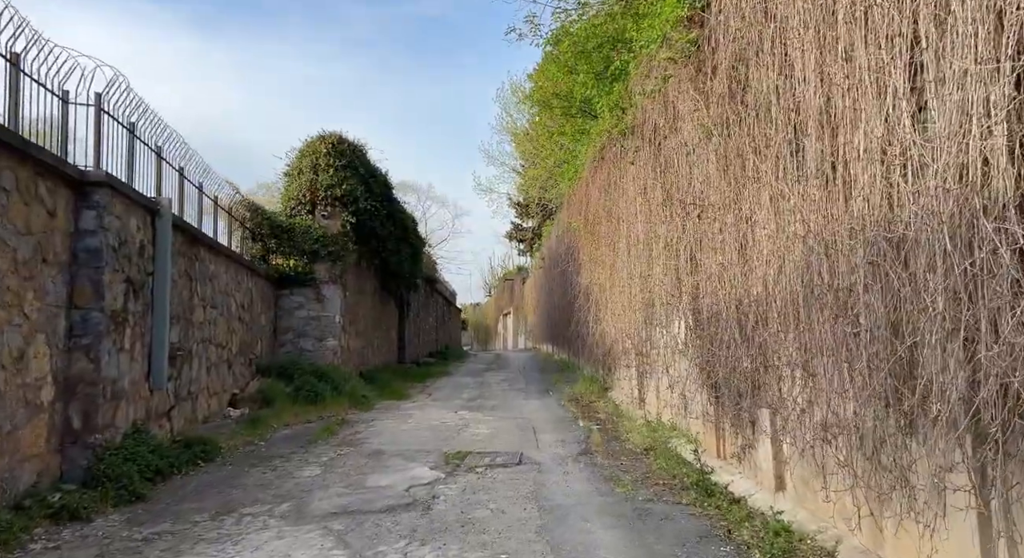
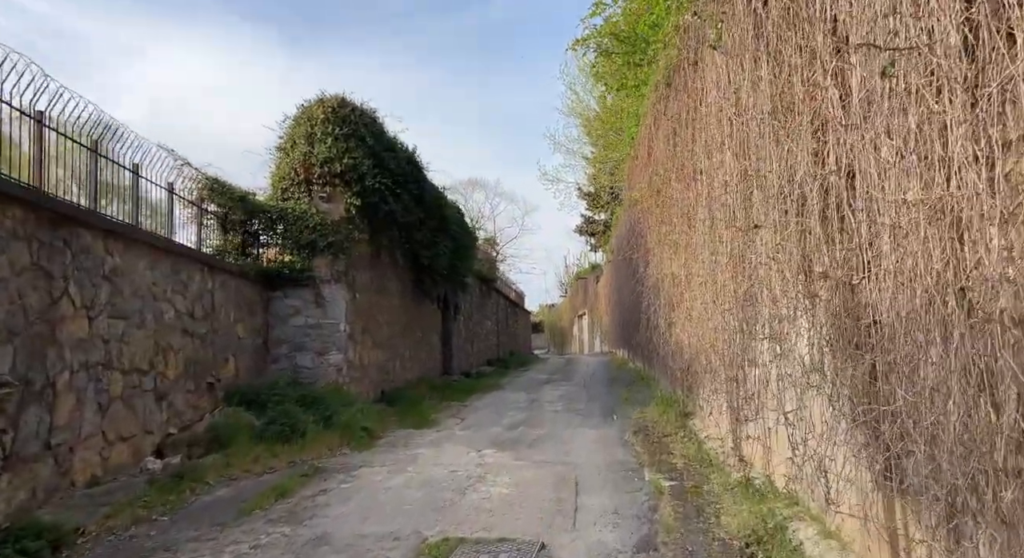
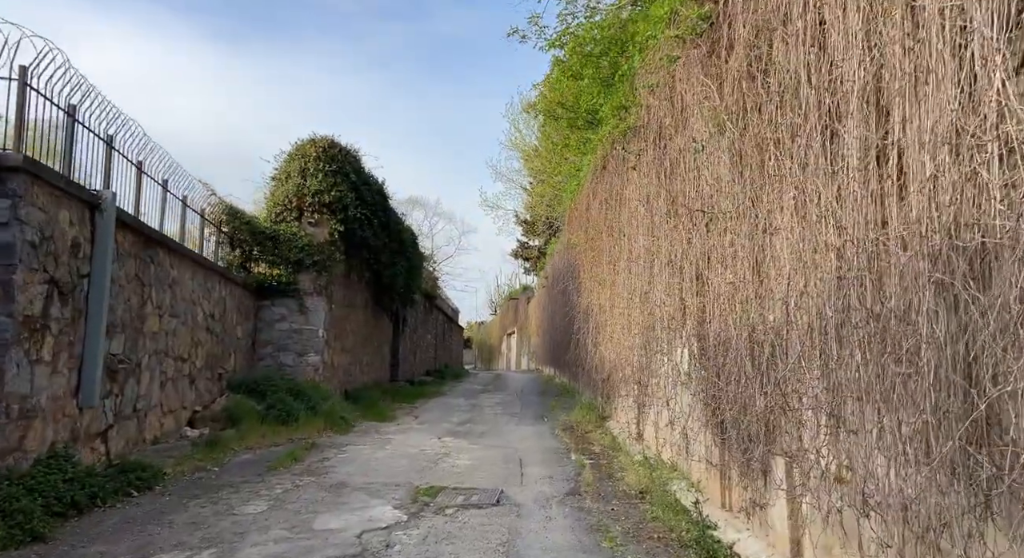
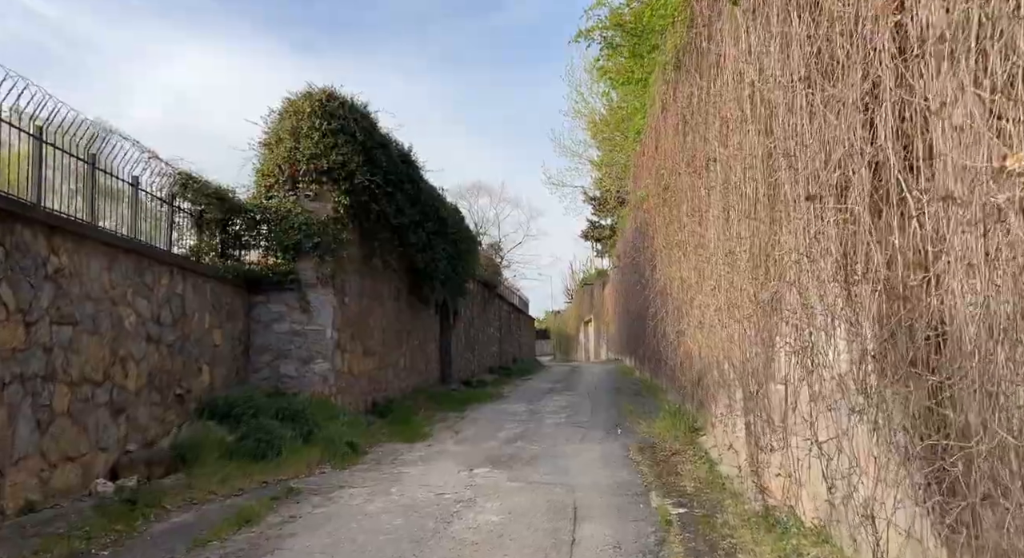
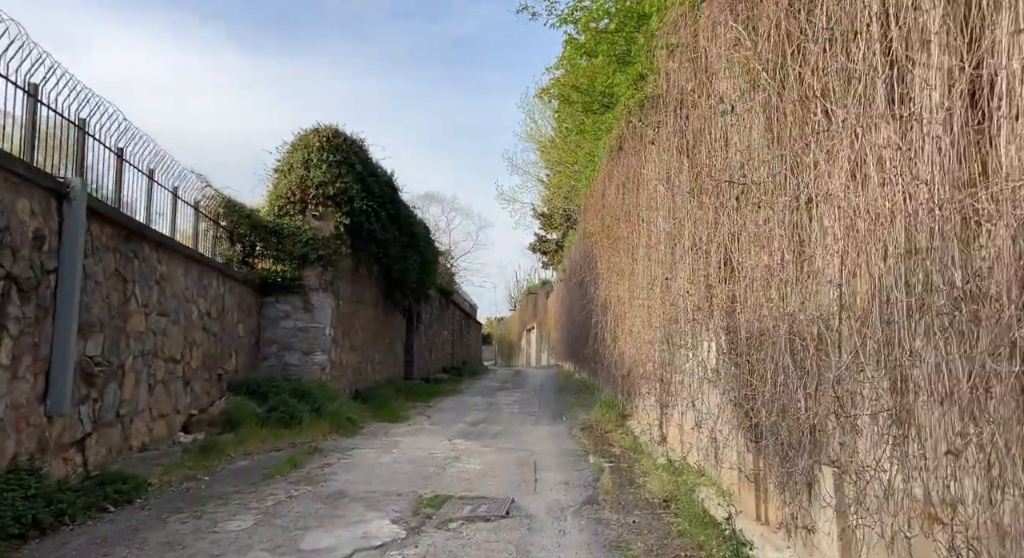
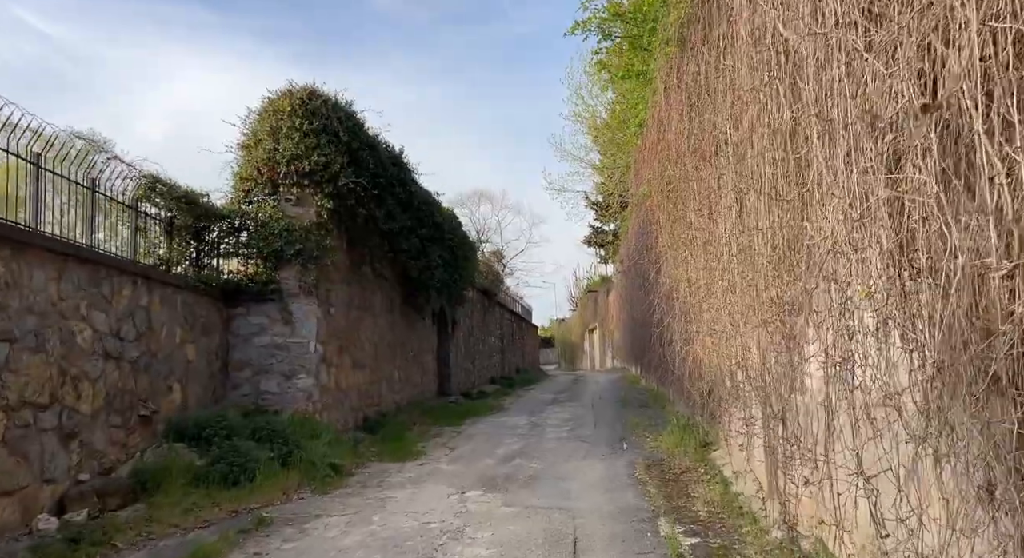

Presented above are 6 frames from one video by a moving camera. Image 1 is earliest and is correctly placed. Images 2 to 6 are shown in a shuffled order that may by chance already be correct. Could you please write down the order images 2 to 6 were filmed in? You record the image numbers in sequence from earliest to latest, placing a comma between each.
3, 5, 2, 4, 6
